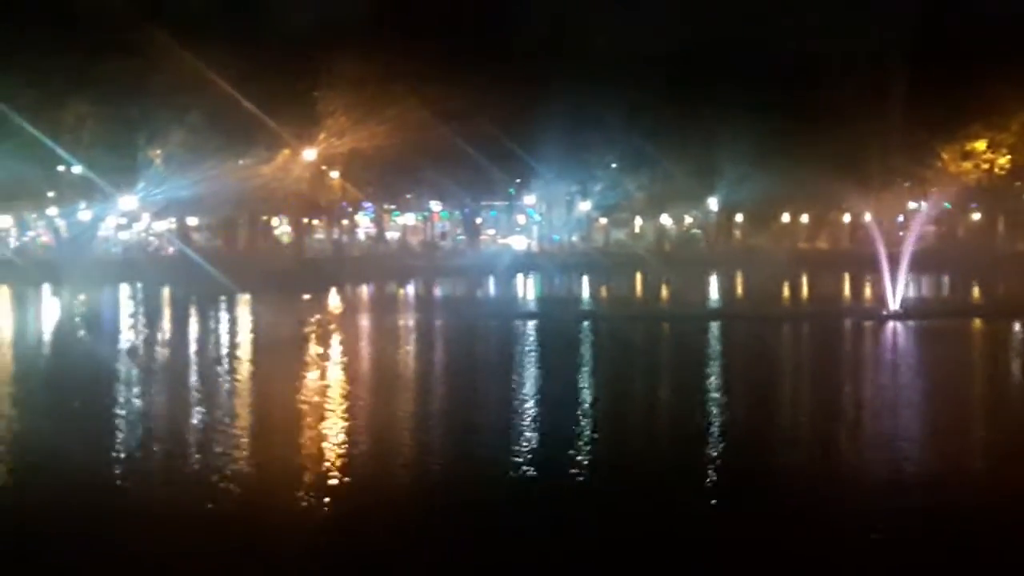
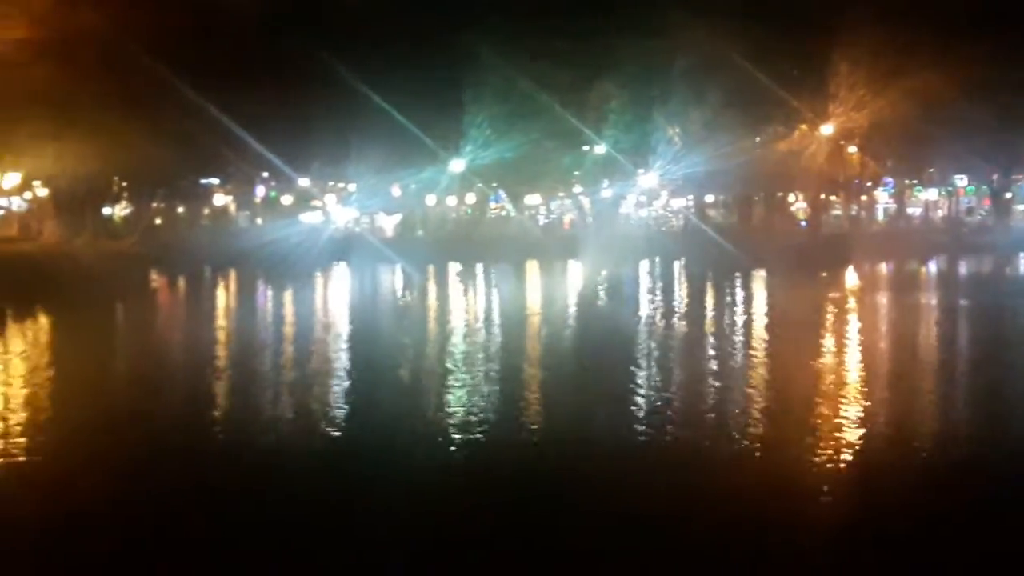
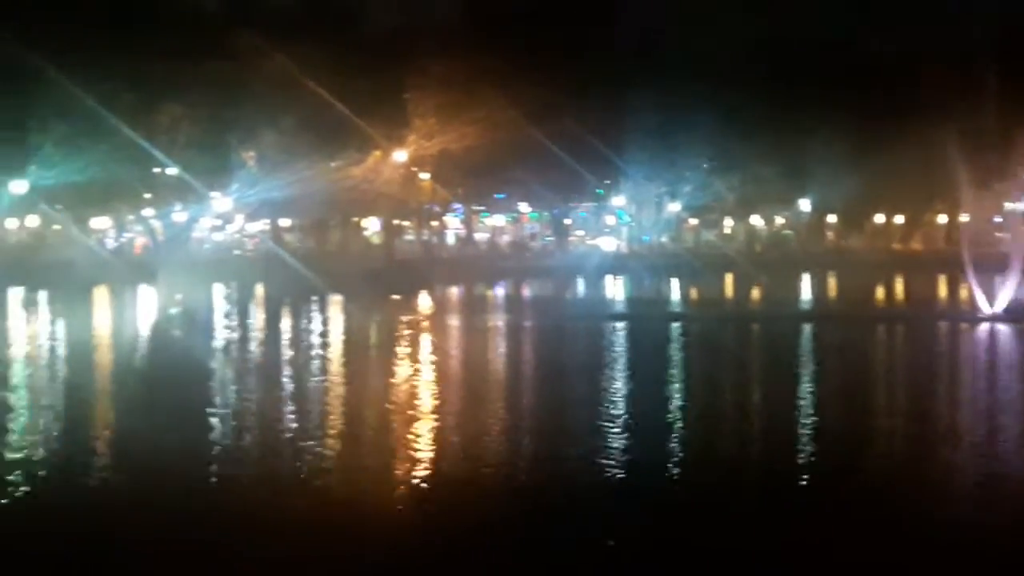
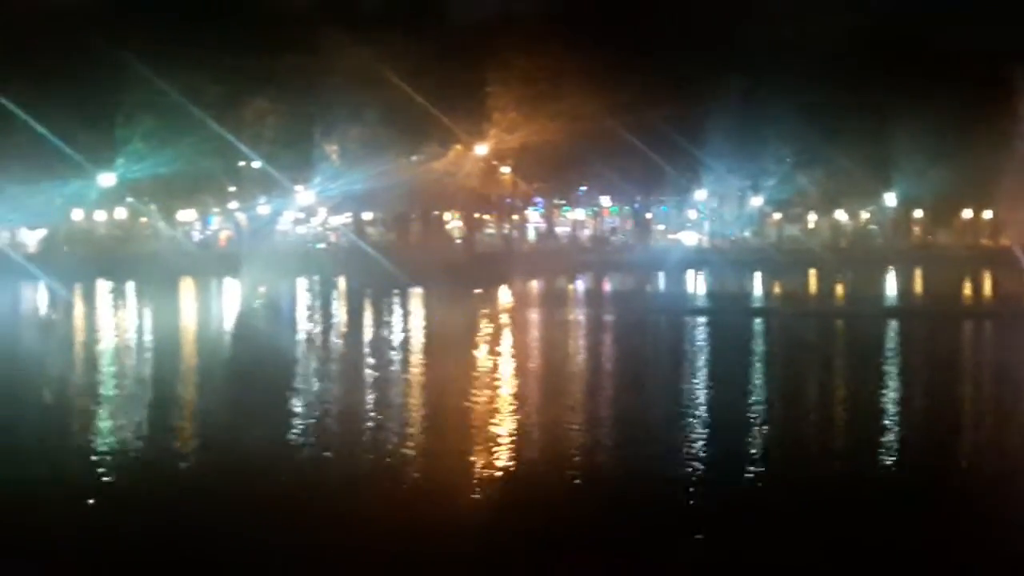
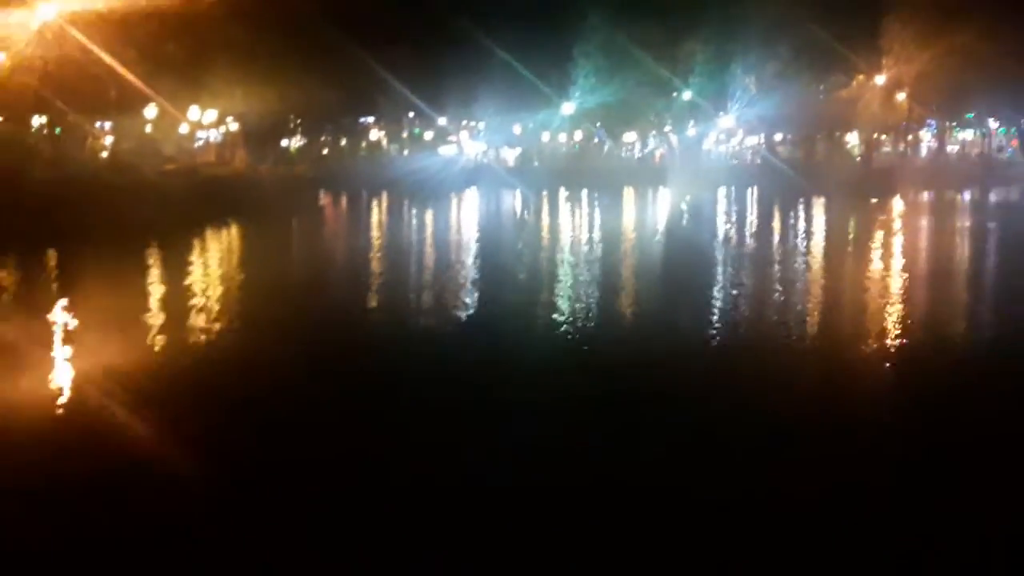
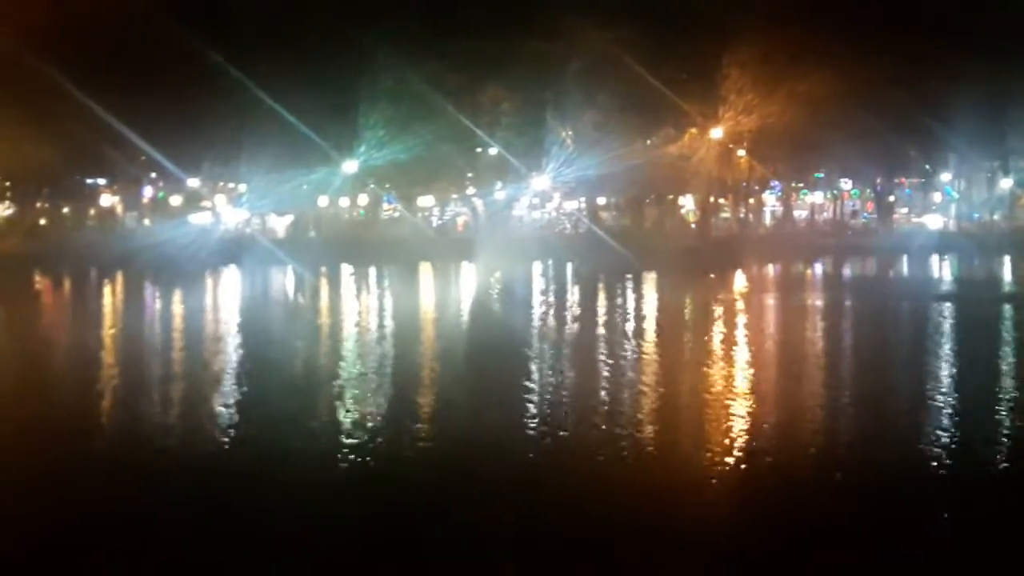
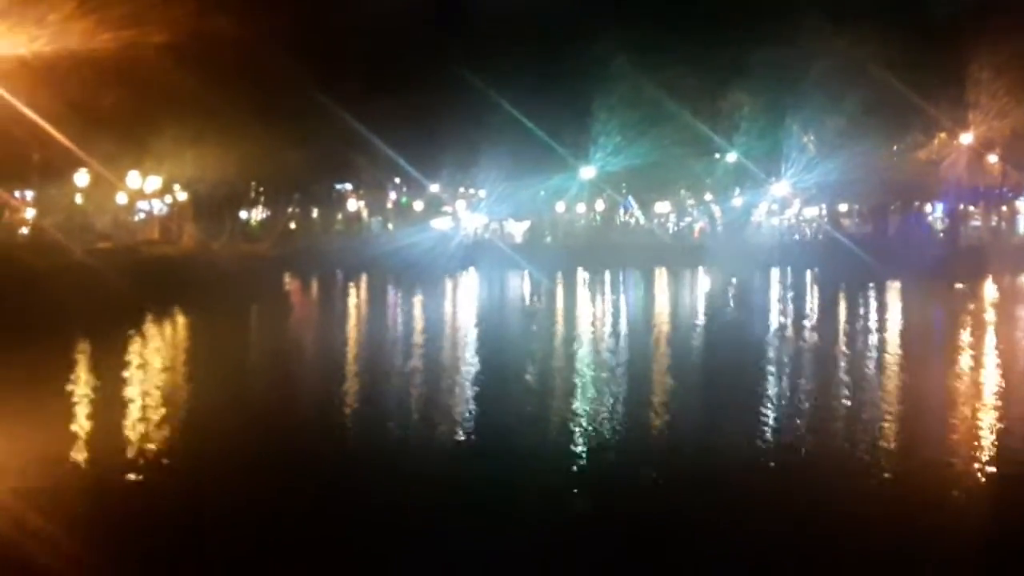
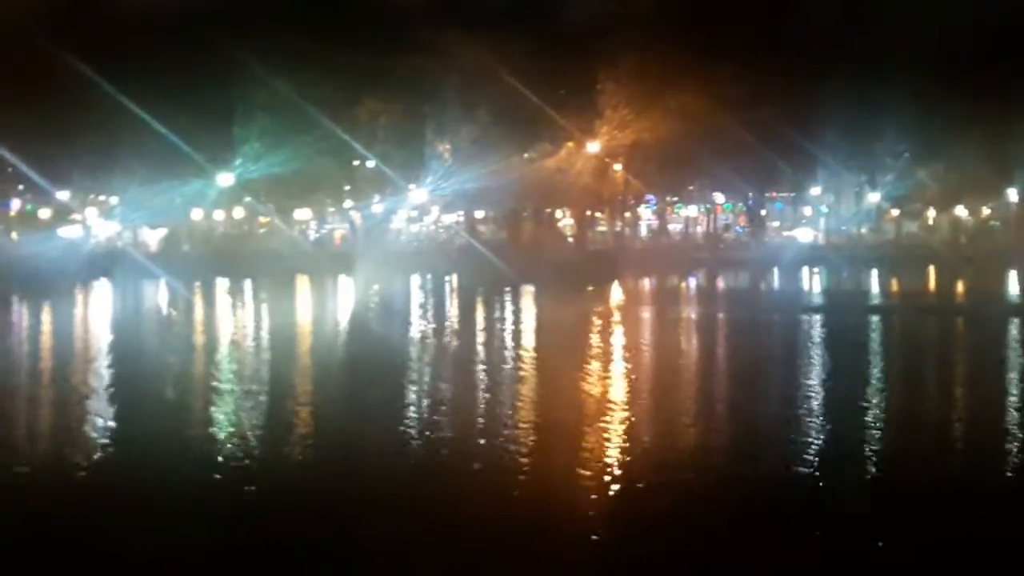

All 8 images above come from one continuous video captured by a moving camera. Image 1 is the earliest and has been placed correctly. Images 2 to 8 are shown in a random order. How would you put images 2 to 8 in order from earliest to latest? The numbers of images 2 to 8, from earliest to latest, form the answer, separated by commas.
3, 4, 8, 6, 2, 7, 5
